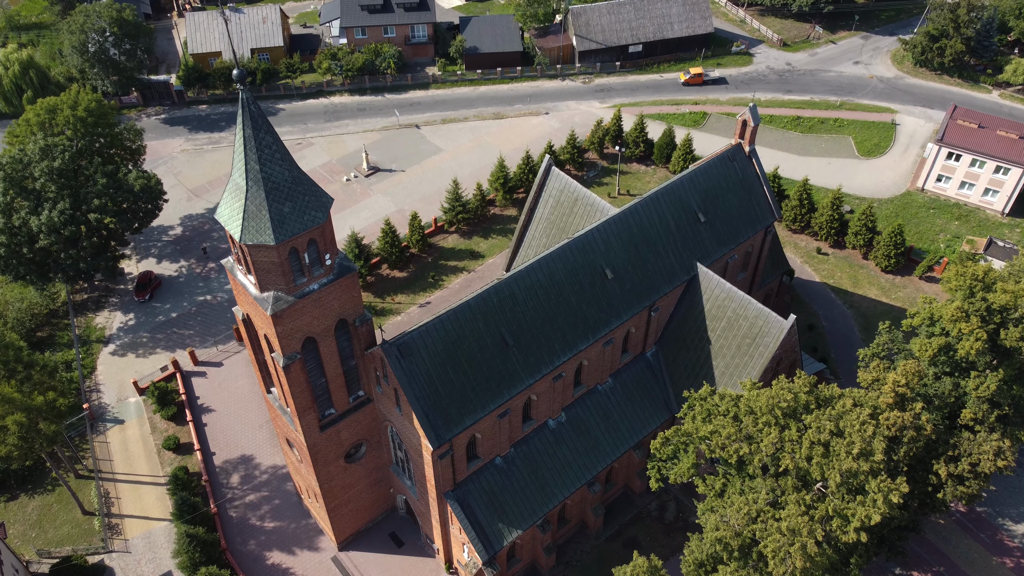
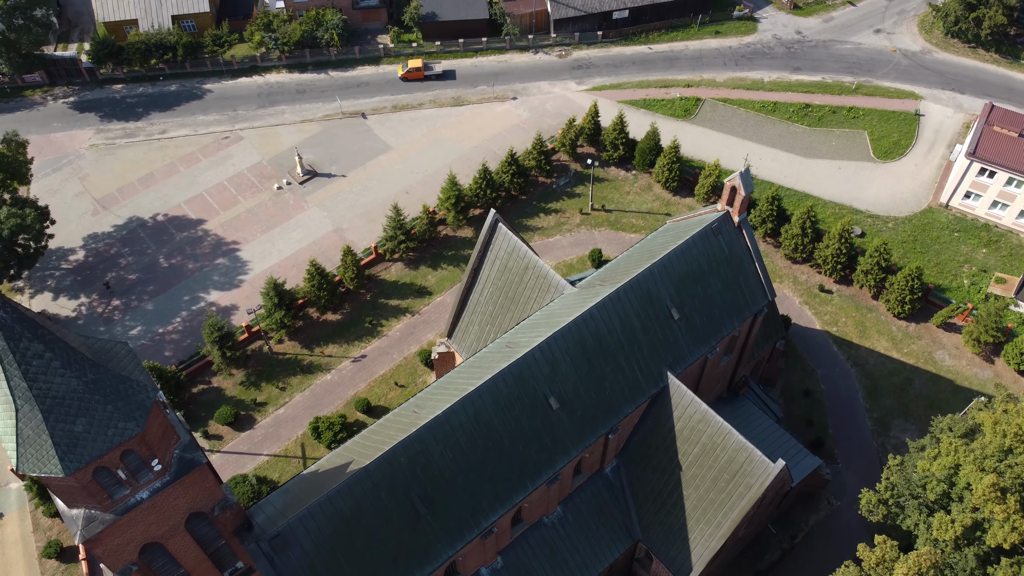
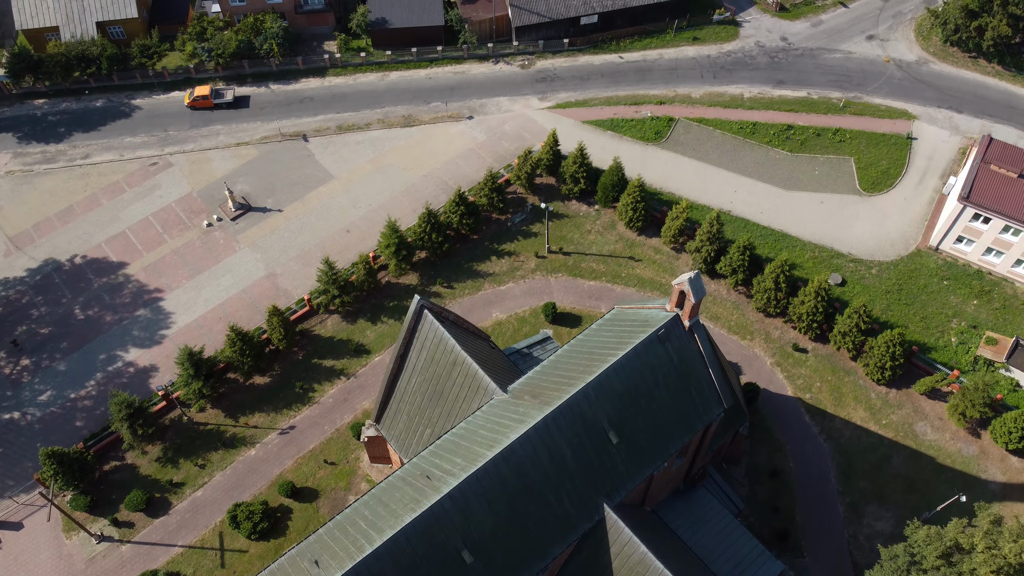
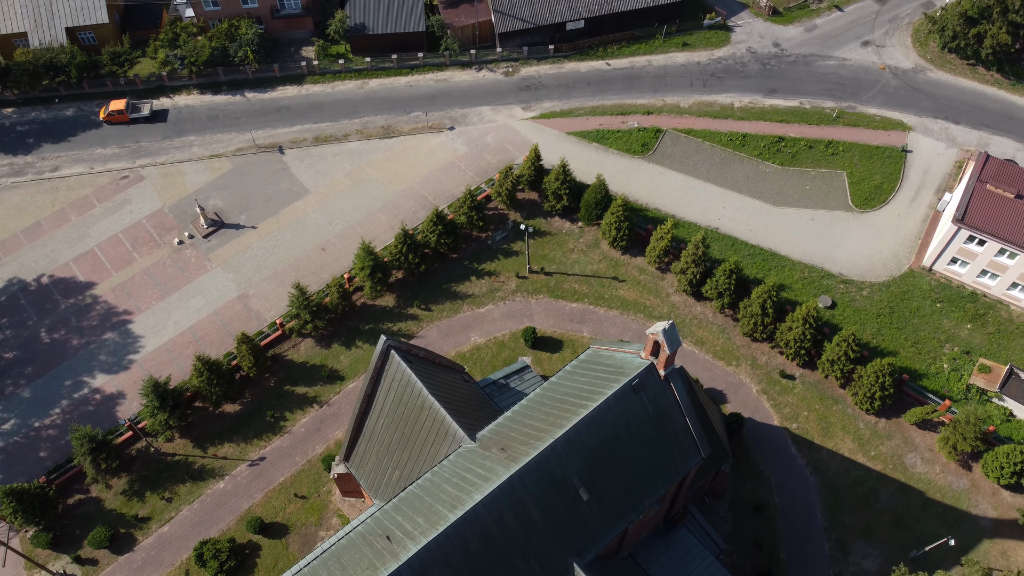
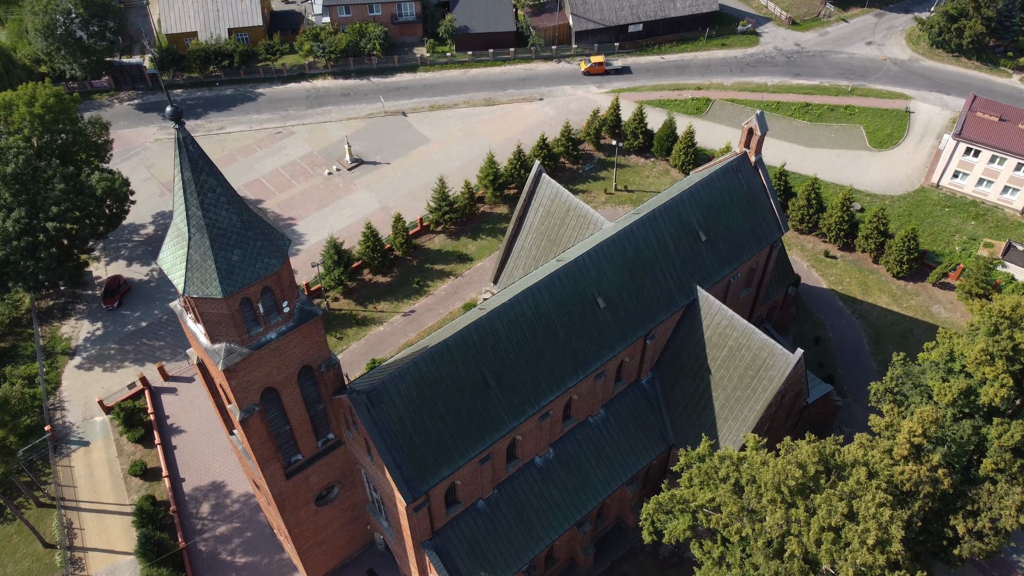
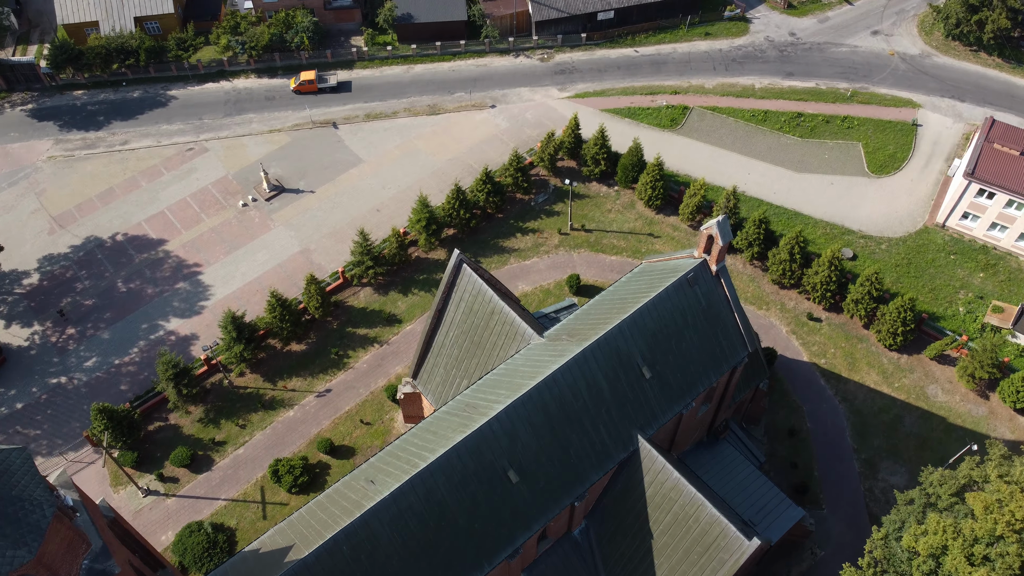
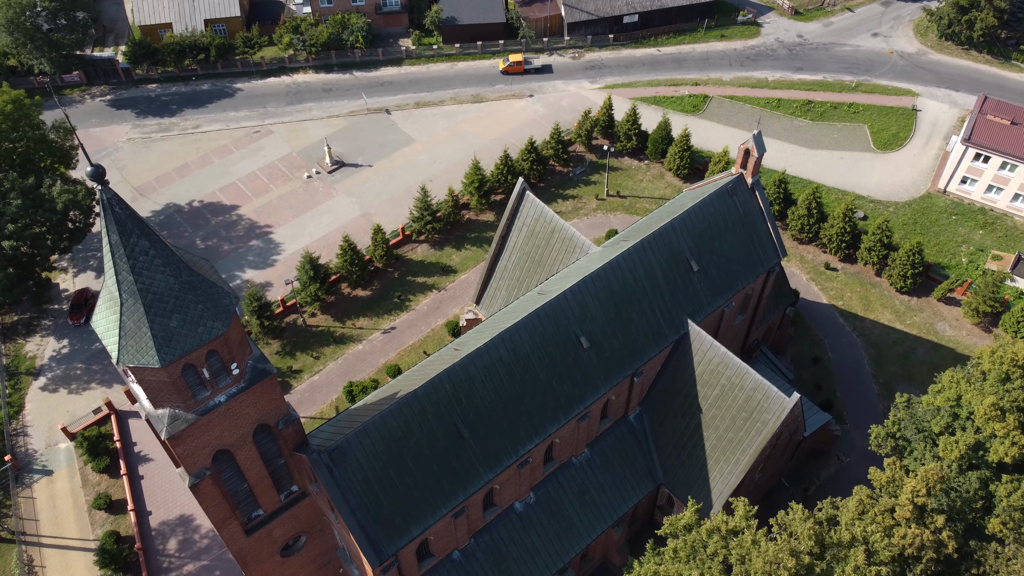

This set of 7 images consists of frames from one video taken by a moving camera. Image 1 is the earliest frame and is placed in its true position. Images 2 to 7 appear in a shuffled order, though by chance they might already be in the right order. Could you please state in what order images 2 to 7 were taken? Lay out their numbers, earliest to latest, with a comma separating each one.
5, 7, 2, 6, 3, 4
